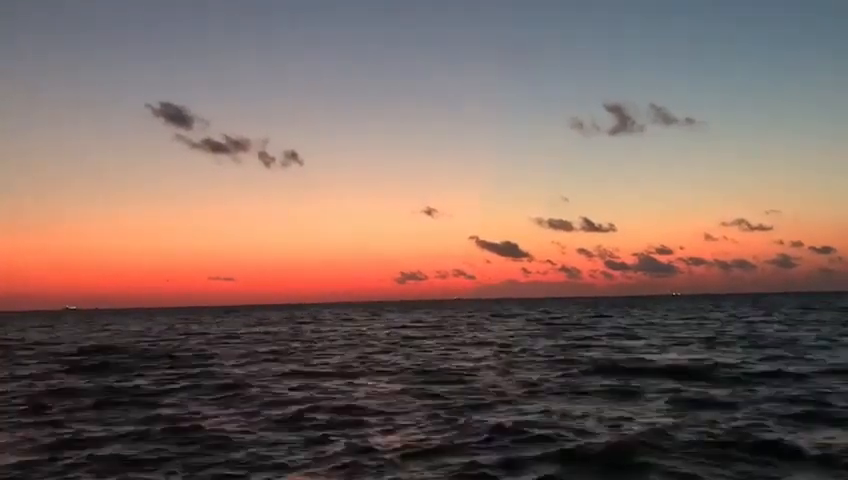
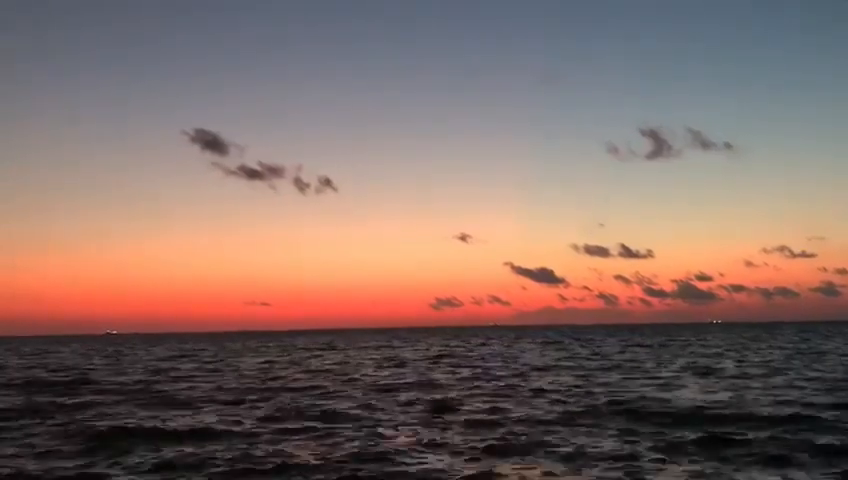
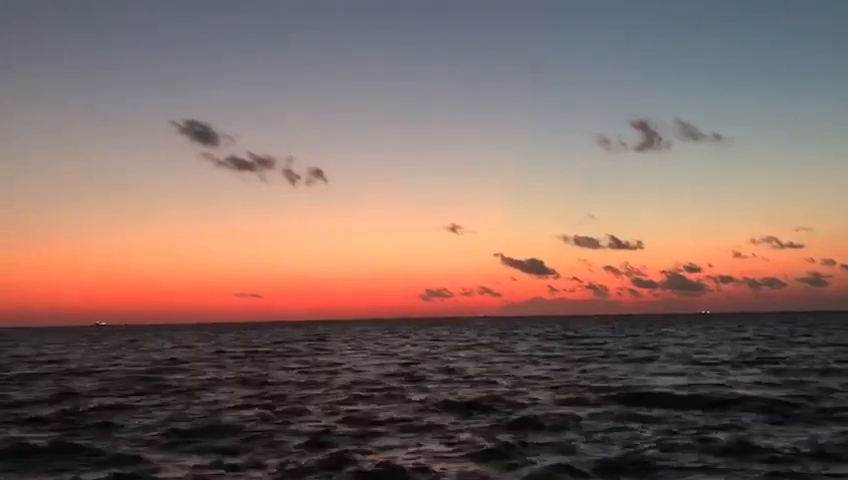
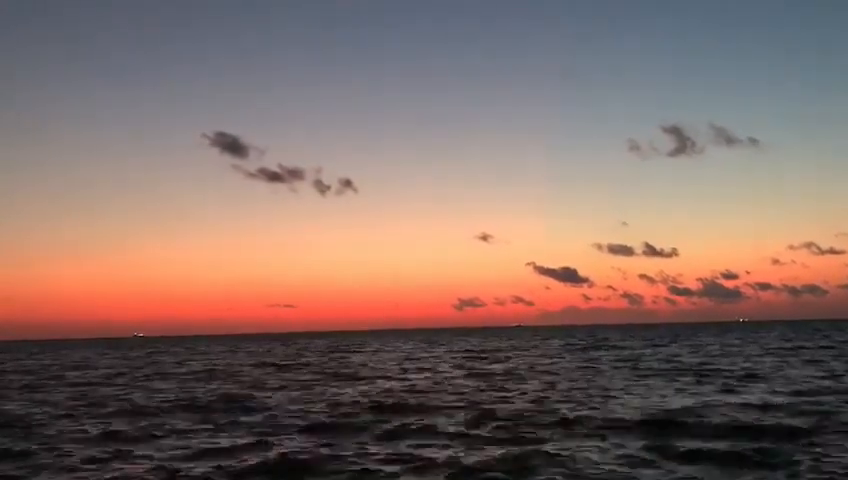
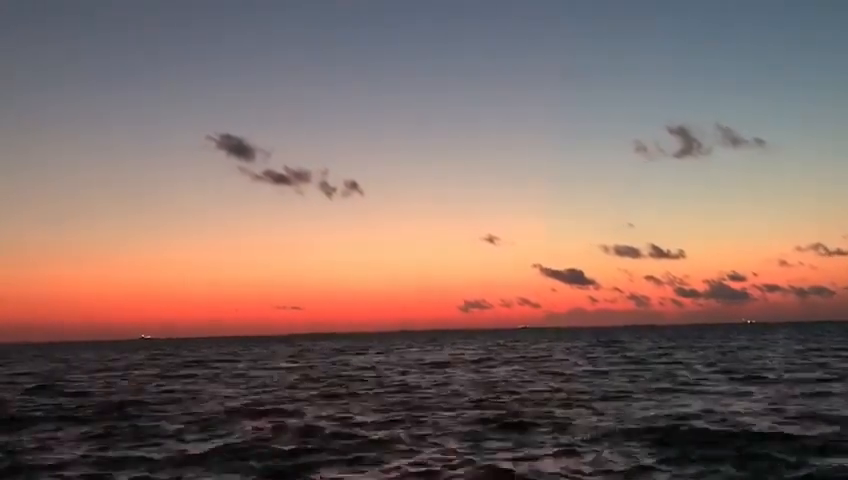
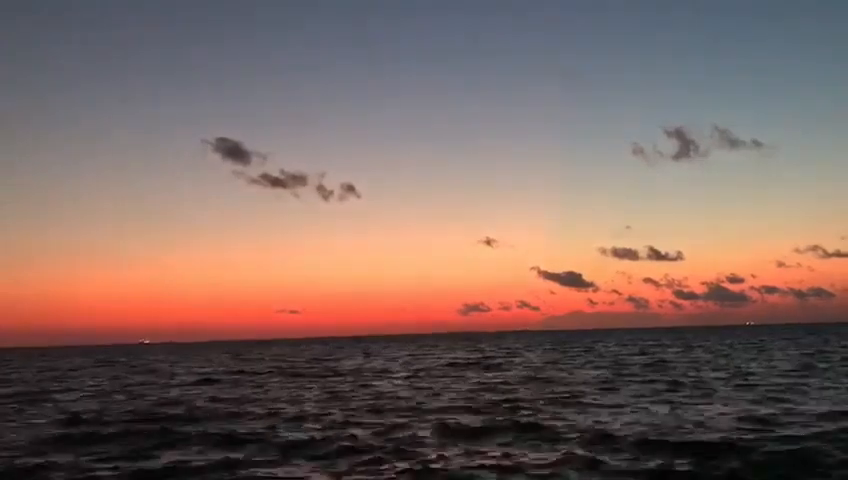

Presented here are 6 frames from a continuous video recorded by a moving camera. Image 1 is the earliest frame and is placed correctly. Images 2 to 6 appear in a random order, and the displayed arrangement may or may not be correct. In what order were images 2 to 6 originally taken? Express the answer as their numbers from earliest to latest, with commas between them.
3, 2, 4, 5, 6
